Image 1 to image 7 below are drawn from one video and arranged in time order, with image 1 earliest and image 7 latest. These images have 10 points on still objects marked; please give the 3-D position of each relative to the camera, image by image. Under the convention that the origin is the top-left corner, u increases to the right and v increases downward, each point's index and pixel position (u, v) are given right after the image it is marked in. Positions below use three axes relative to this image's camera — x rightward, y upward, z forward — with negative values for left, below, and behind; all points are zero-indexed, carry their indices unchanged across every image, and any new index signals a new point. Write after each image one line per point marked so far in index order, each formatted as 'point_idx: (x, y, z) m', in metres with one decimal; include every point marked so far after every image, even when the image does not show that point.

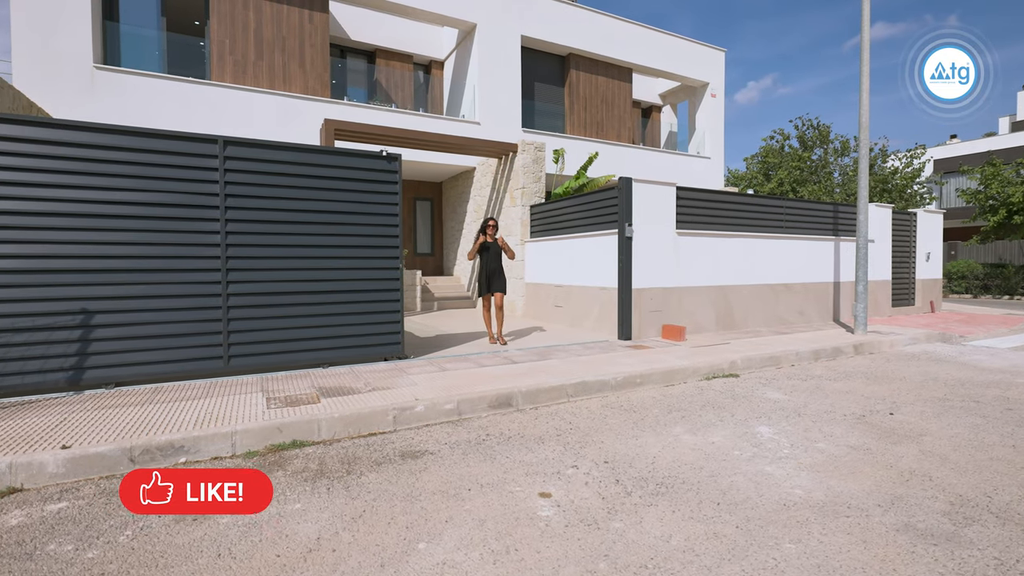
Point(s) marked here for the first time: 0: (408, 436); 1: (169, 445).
0: (-0.9, -1.2, +4.4) m
1: (-2.5, -1.2, +3.8) m
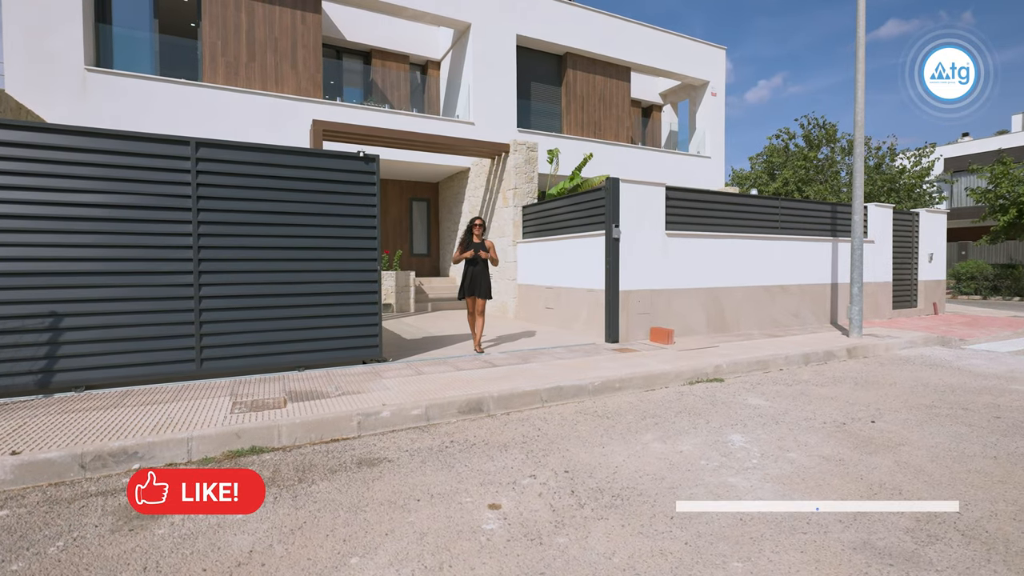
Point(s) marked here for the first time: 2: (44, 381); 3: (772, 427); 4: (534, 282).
0: (-1.2, -1.3, +4.3) m
1: (-2.8, -1.2, +3.8) m
2: (-4.5, -0.9, +4.9) m
3: (+2.3, -1.3, +4.7) m
4: (+0.4, +0.1, +10.1) m
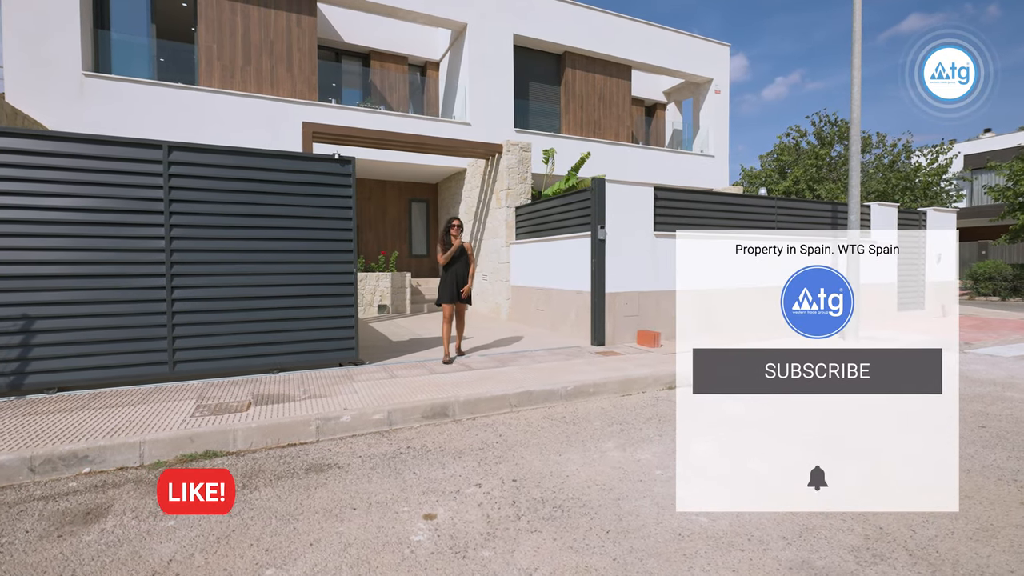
0: (-1.5, -1.3, +4.2) m
1: (-3.2, -1.2, +3.8) m
2: (-4.8, -0.9, +5.0) m
3: (+2.0, -1.3, +4.5) m
4: (+0.2, +0.1, +10.0) m
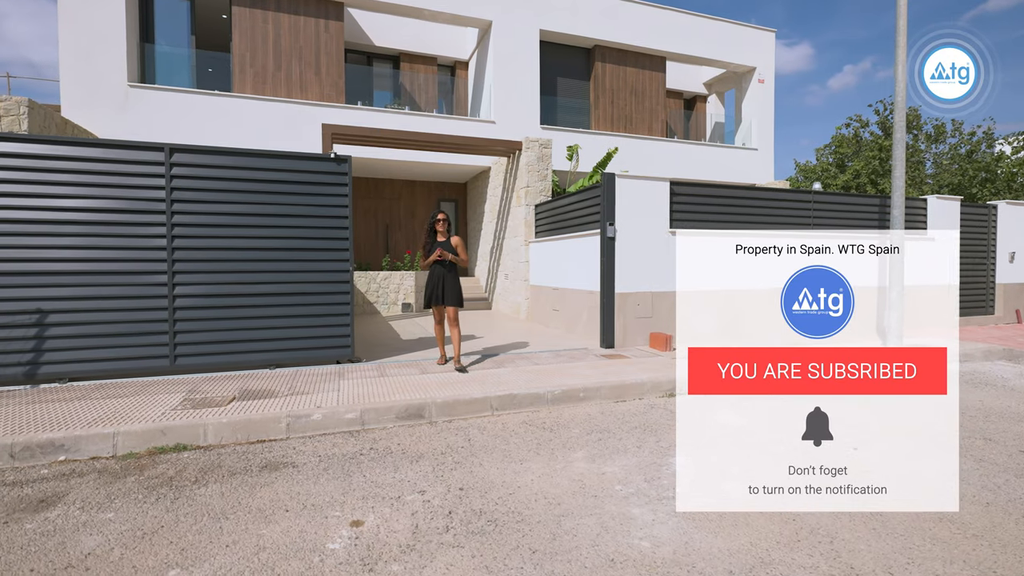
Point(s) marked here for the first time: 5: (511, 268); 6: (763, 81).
0: (-1.8, -1.3, +4.2) m
1: (-3.5, -1.2, +3.9) m
2: (-5.0, -0.9, +5.3) m
3: (+1.7, -1.3, +4.1) m
4: (+0.6, +0.1, +9.8) m
5: (0.0, +0.4, +11.0) m
6: (+7.2, +5.9, +14.7) m
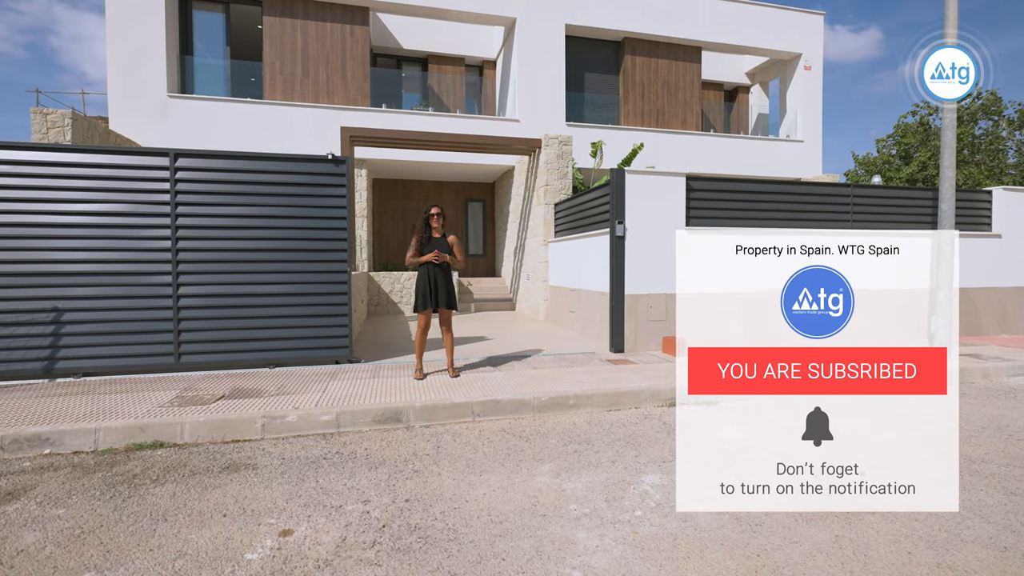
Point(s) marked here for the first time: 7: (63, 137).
0: (-2.1, -1.3, +4.2) m
1: (-3.8, -1.2, +4.1) m
2: (-5.1, -0.9, +5.7) m
3: (+1.4, -1.3, +3.7) m
4: (+0.9, +0.1, +9.5) m
5: (+0.4, +0.4, +10.7) m
6: (+8.0, +5.8, +13.7) m
7: (-7.3, +2.4, +8.3) m
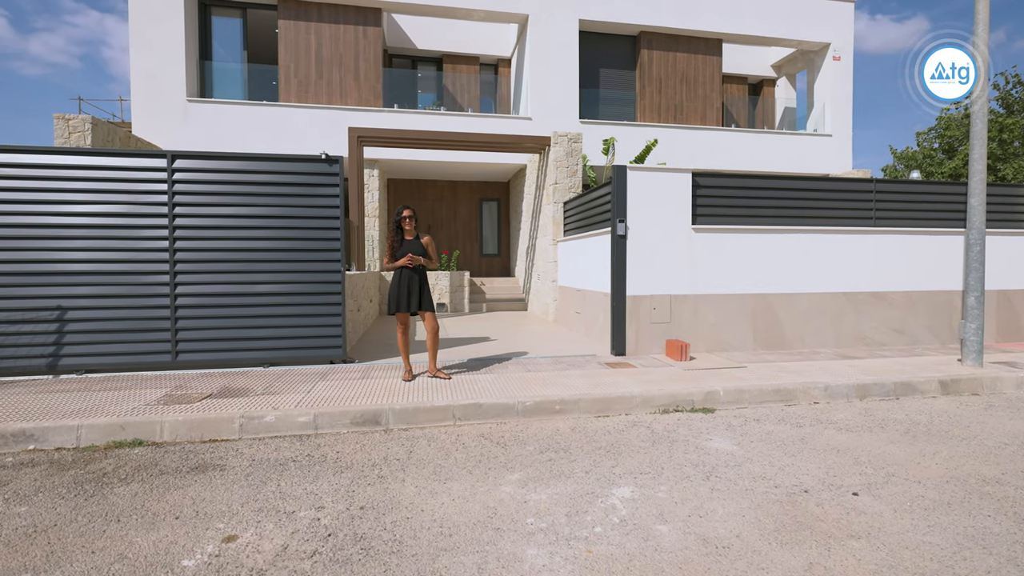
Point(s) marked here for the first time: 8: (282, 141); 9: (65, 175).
0: (-2.3, -1.3, +4.2) m
1: (-4.0, -1.2, +4.2) m
2: (-5.2, -0.9, +5.8) m
3: (+1.2, -1.3, +3.5) m
4: (+1.0, +0.1, +9.3) m
5: (+0.6, +0.4, +10.5) m
6: (+8.4, +5.8, +13.1) m
7: (-7.2, +2.5, +8.6) m
8: (-5.0, +3.2, +11.2) m
9: (-5.0, +1.3, +5.8) m
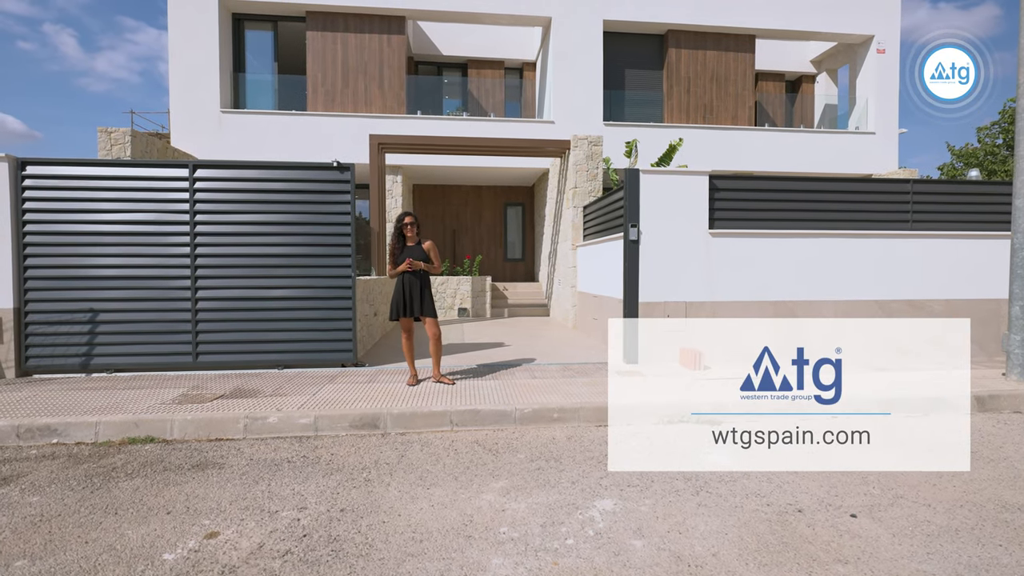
0: (-2.3, -1.3, +4.4) m
1: (-4.1, -1.2, +4.5) m
2: (-5.1, -0.9, +6.2) m
3: (+1.1, -1.4, +3.4) m
4: (+1.3, 0.0, +9.2) m
5: (+1.0, +0.3, +10.5) m
6: (+9.0, +5.7, +12.4) m
7: (-6.9, +2.4, +9.2) m
8: (-4.5, +3.1, +11.6) m
9: (-4.9, +1.2, +6.2) m
